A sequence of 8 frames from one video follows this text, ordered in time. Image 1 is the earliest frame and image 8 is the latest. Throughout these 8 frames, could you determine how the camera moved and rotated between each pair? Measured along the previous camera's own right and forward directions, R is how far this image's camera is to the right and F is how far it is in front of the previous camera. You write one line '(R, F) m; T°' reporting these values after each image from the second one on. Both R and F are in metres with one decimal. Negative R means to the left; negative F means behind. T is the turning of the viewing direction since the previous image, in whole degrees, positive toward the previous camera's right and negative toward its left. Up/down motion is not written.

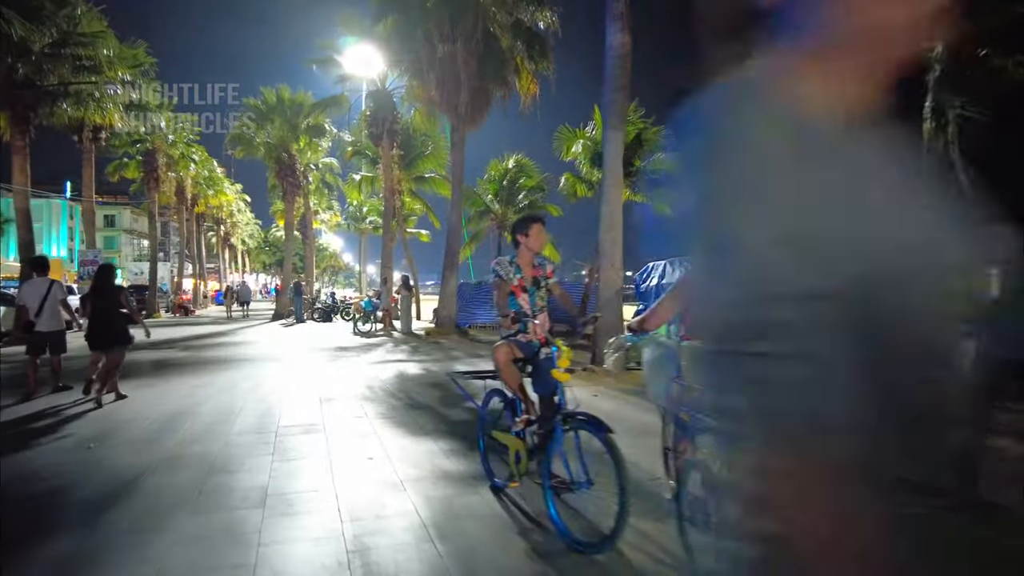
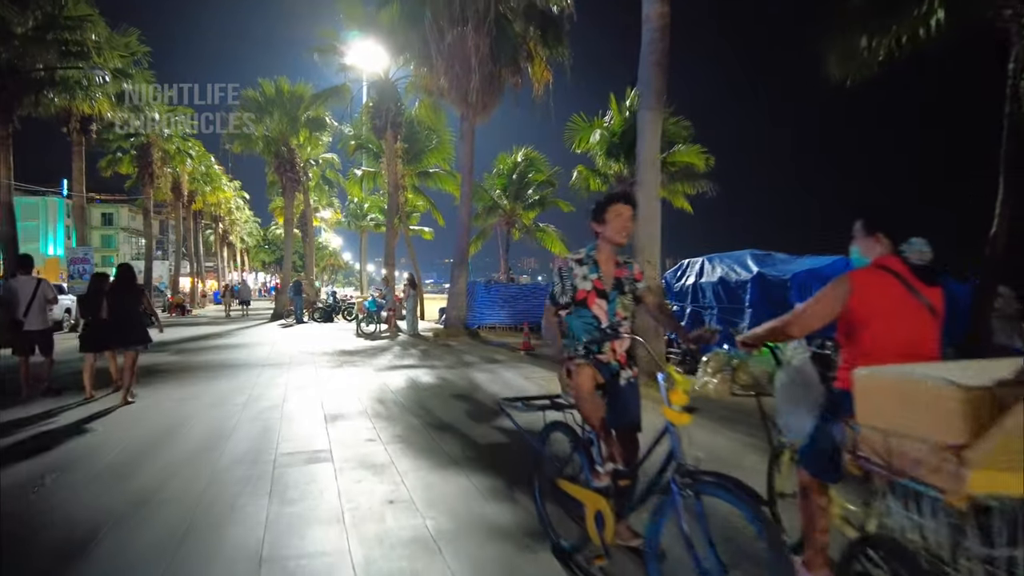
(-0.4, +1.1) m; 0°
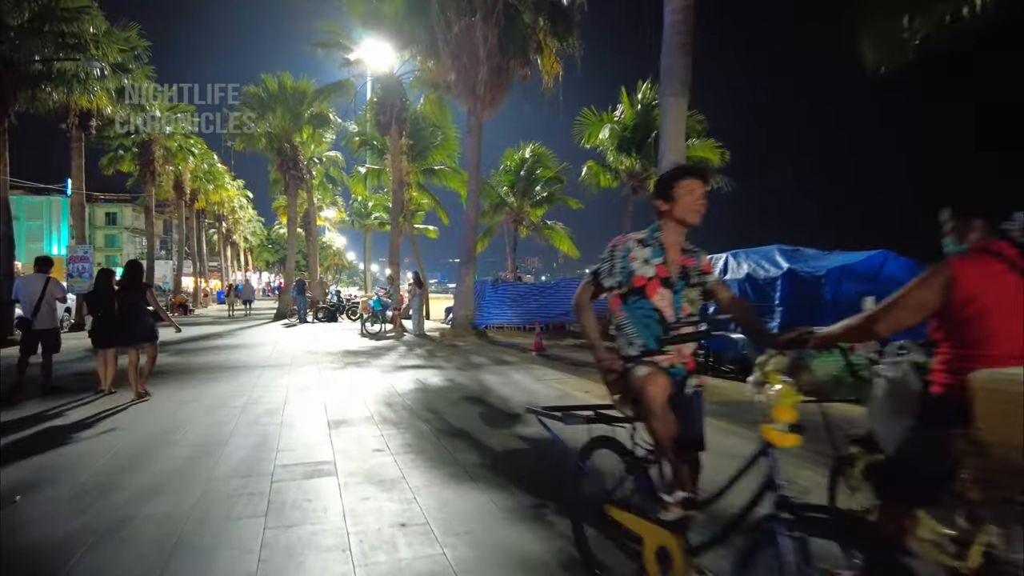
(-0.2, +0.5) m; 0°
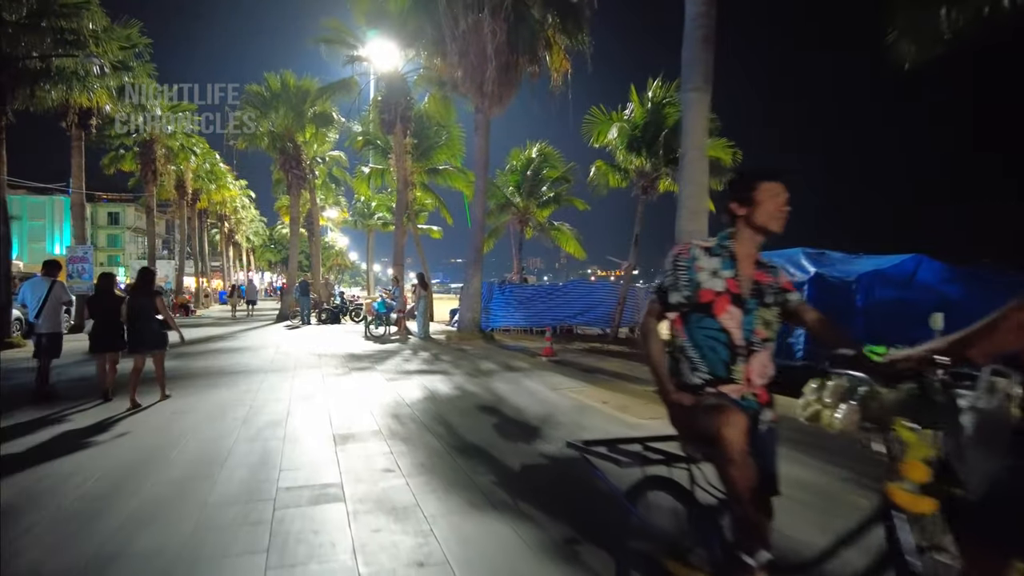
(-0.2, +0.4) m; 0°
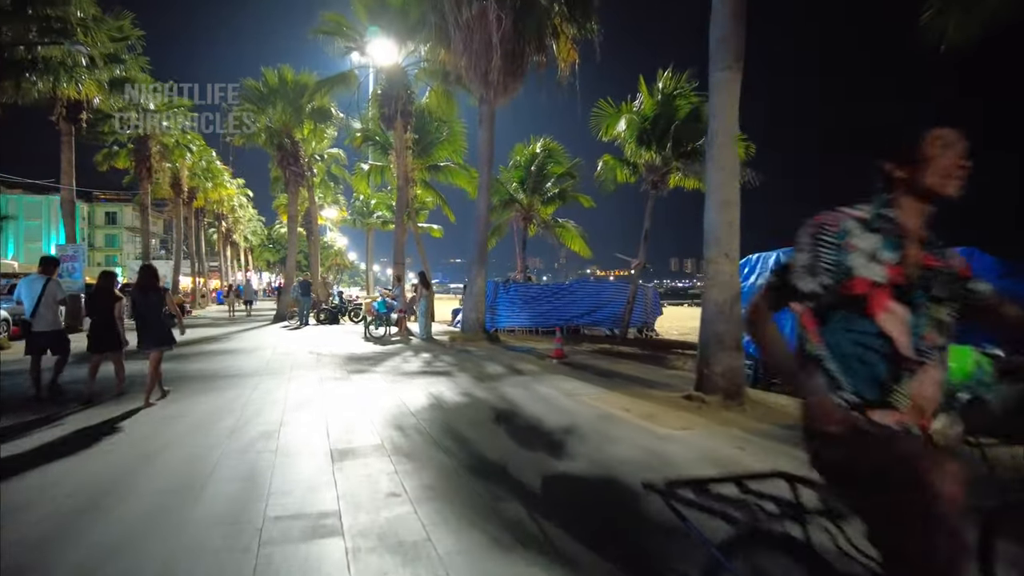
(-0.2, +0.7) m; 0°
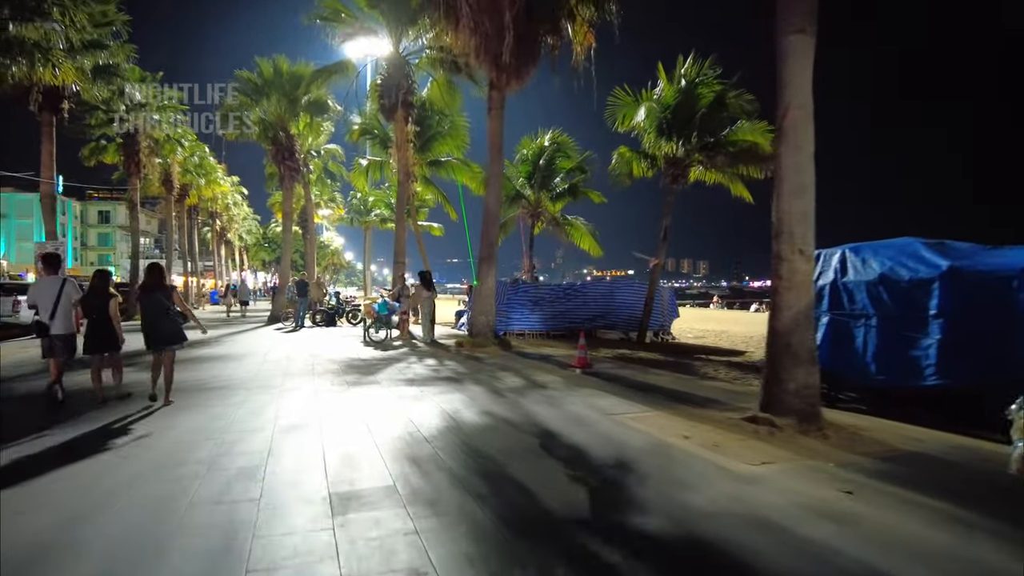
(-0.4, +1.2) m; 0°
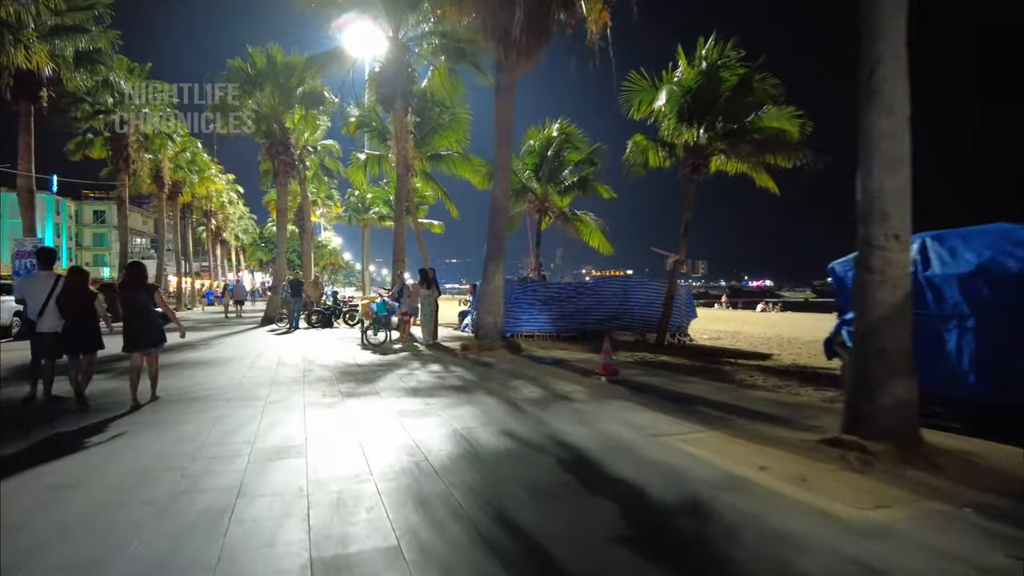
(-0.3, +1.2) m; 0°
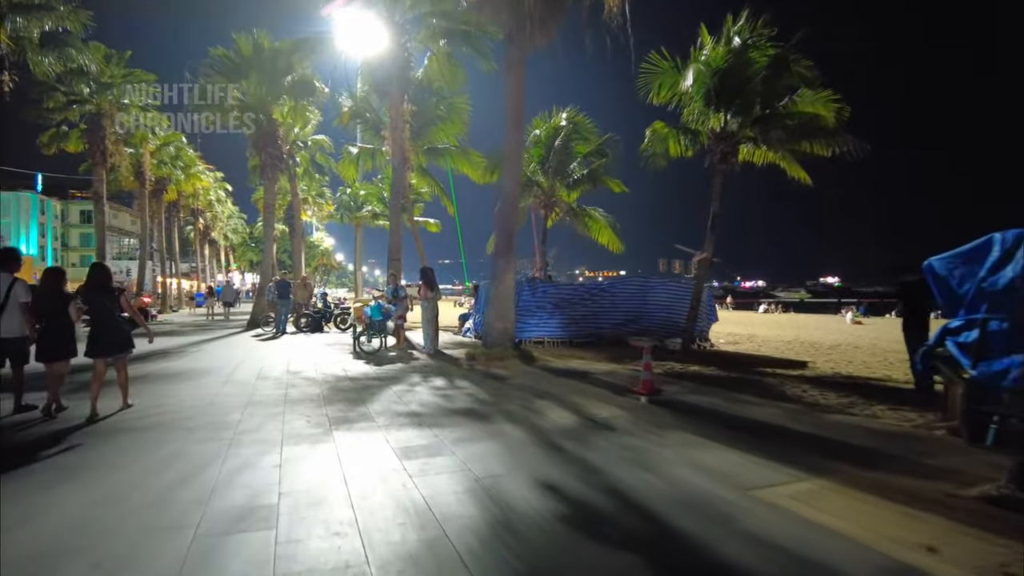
(-0.4, +1.5) m; +1°
